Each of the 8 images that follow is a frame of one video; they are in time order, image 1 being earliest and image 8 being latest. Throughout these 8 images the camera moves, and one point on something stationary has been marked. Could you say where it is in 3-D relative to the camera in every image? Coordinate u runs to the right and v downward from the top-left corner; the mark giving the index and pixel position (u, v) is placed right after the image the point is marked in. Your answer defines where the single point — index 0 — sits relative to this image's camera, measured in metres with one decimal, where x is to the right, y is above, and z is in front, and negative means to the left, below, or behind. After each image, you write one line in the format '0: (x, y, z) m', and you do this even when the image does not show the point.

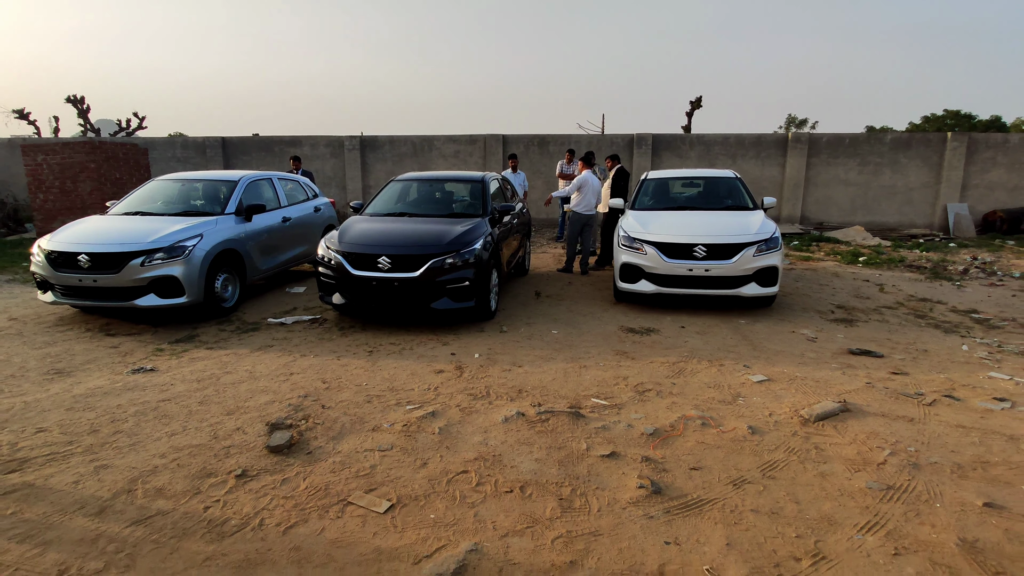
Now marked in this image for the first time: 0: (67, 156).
0: (-9.7, +2.9, +12.4) m
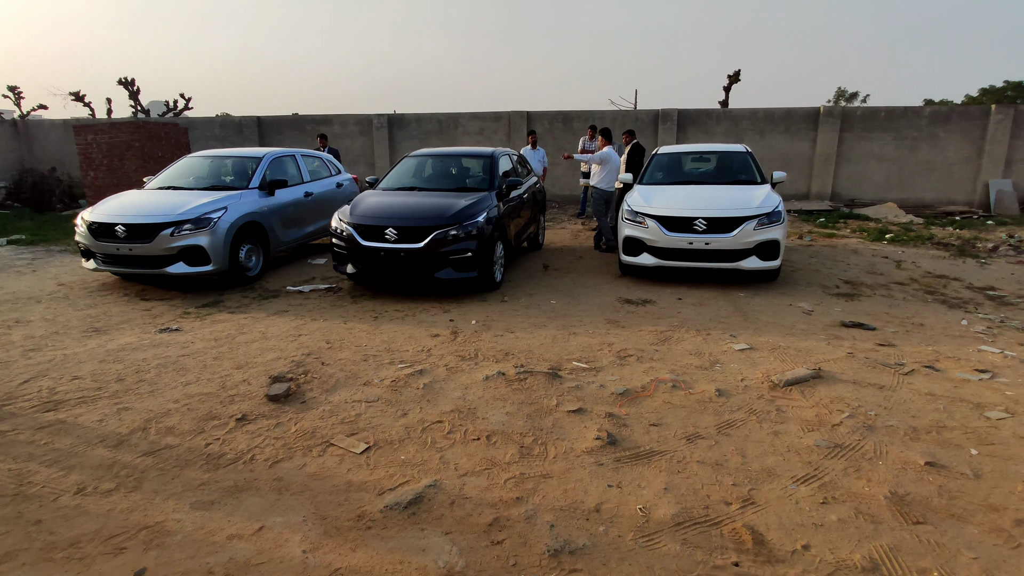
0: (-9.2, +3.5, +13.1) m
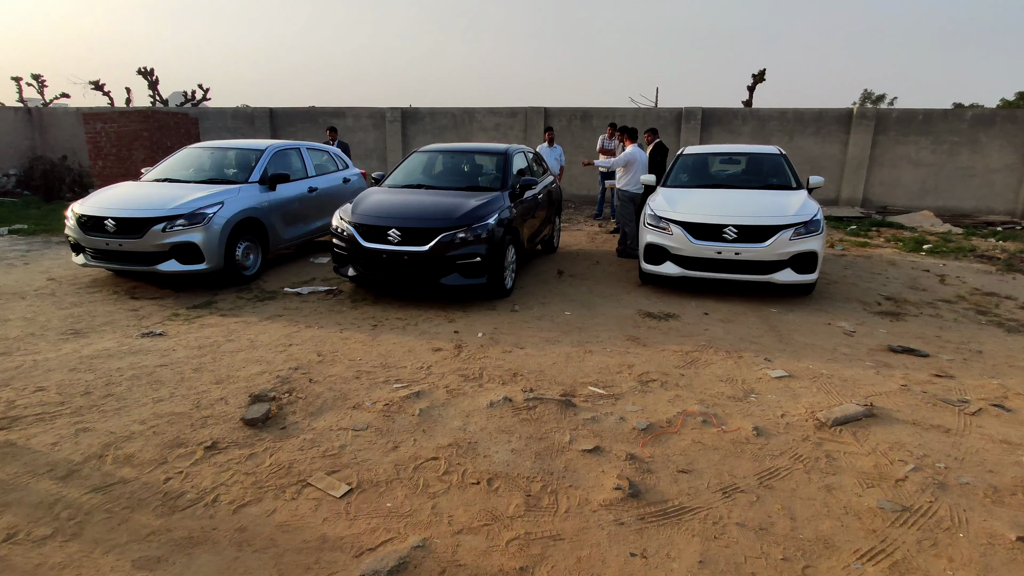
0: (-8.9, +3.7, +12.9) m
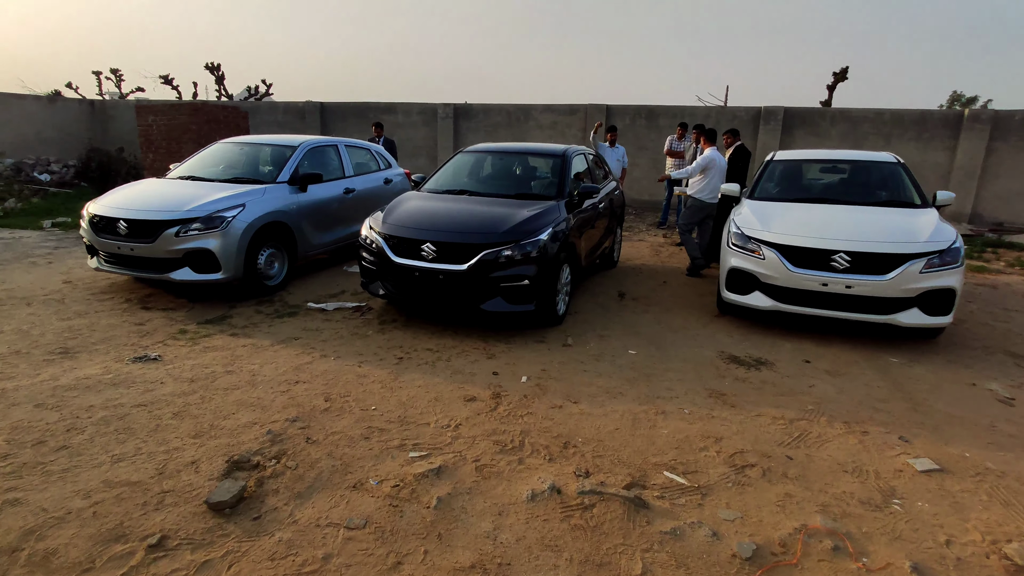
0: (-7.6, +3.8, +12.7) m
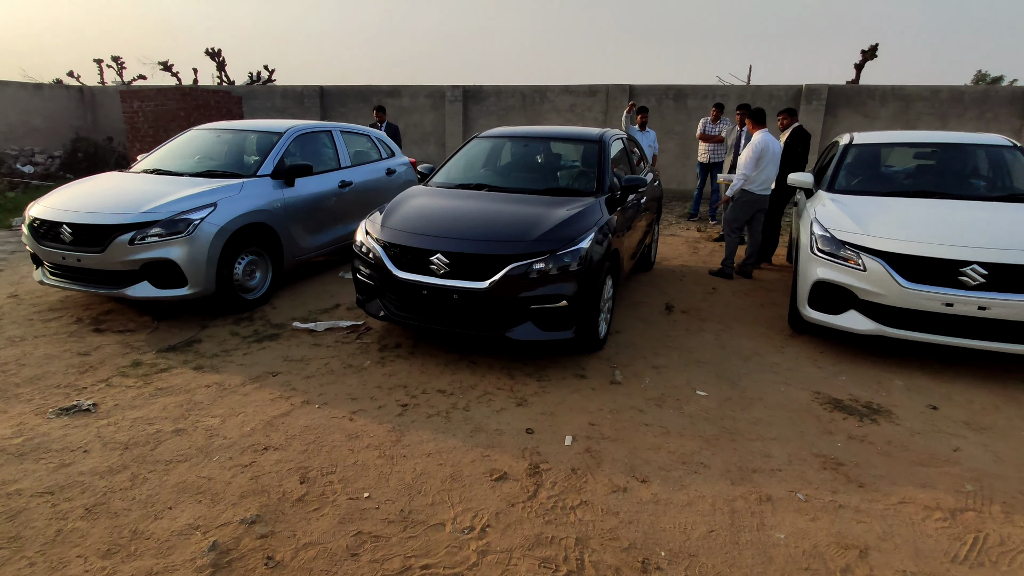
0: (-7.3, +3.8, +11.7) m
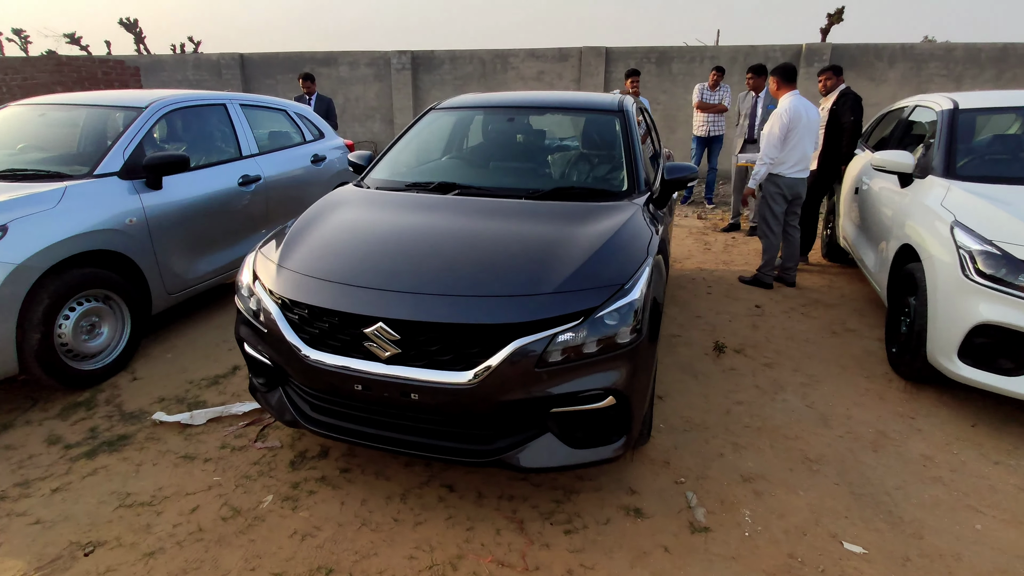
0: (-8.0, +3.5, +9.3) m
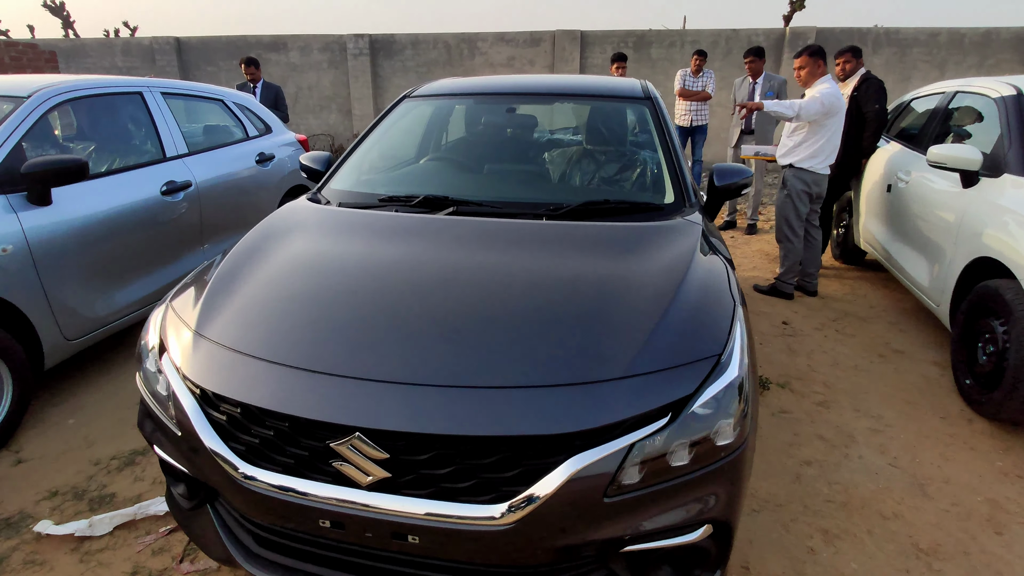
0: (-8.4, +3.2, +8.0) m
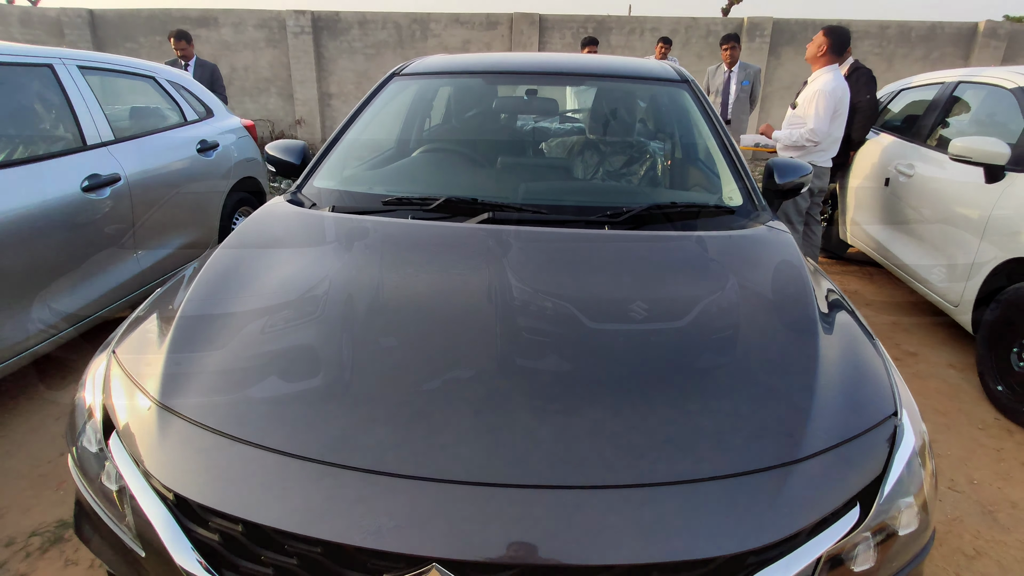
0: (-8.9, +3.1, +6.7) m
